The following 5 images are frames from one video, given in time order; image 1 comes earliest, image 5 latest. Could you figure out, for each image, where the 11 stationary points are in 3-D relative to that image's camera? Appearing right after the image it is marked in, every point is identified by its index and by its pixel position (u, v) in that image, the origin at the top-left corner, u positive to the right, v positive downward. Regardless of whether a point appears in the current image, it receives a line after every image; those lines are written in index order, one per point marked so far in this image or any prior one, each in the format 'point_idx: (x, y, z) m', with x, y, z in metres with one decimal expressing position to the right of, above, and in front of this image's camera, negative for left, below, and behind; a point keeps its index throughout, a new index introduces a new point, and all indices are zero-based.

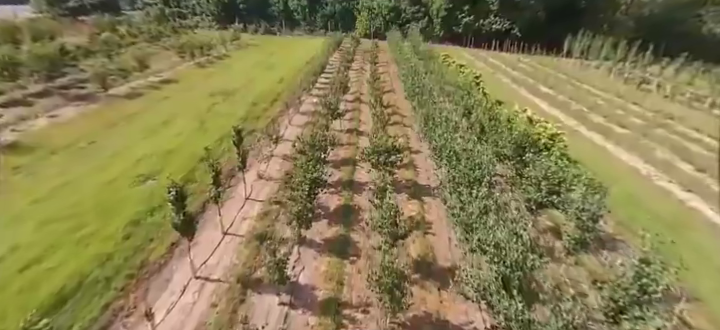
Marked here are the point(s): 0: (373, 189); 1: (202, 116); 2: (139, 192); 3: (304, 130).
0: (+0.5, -1.0, +13.9) m
1: (-9.7, +3.0, +20.0) m
2: (-8.2, -1.0, +12.2) m
3: (-3.4, +2.0, +19.7) m
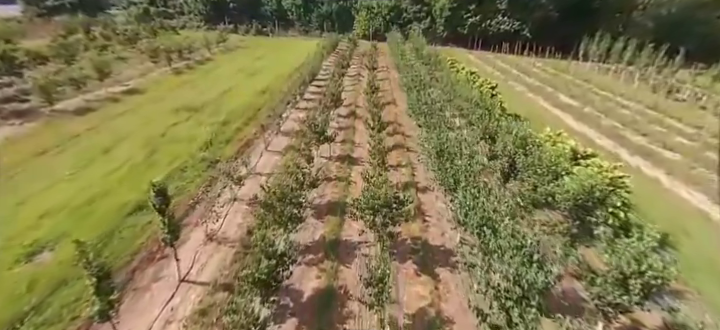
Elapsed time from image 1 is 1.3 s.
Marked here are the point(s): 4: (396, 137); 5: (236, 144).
0: (+0.2, -2.8, +9.9) m
1: (-10.1, +1.2, +16.0) m
2: (-8.6, -2.8, +8.2) m
3: (-3.8, +0.2, +15.7) m
4: (+2.2, +1.6, +19.6) m
5: (-6.2, +1.1, +16.5) m
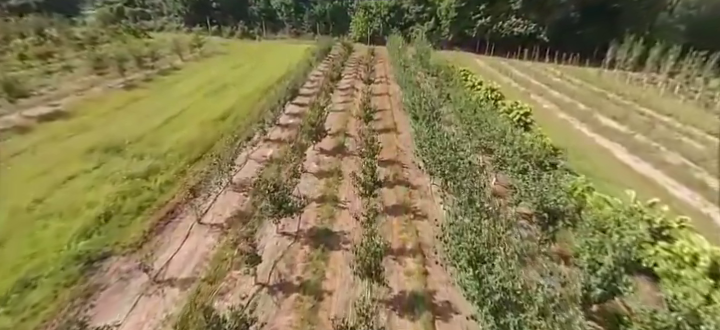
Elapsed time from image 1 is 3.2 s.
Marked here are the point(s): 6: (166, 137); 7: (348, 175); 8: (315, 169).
0: (-0.4, -5.6, +4.1) m
1: (-10.6, -1.5, +10.2) m
2: (-9.2, -5.5, +2.4) m
3: (-4.3, -2.5, +10.0) m
4: (+1.6, -1.1, +13.8) m
5: (-6.8, -1.7, +10.7) m
6: (-9.6, +1.3, +16.2) m
7: (-0.6, -0.5, +14.9) m
8: (-2.1, -0.2, +15.3) m
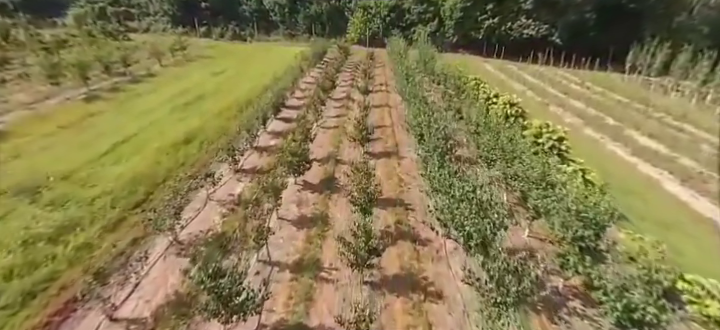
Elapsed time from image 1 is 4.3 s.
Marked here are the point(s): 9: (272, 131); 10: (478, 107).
0: (-0.7, -7.2, +0.6) m
1: (-10.9, -3.1, +6.8) m
2: (-9.5, -7.1, -1.1) m
3: (-4.7, -4.1, +6.5) m
4: (+1.3, -2.7, +10.4) m
5: (-7.1, -3.3, +7.2) m
6: (-9.9, -0.3, +12.7) m
7: (-0.9, -2.1, +11.4) m
8: (-2.4, -1.8, +11.9) m
9: (-5.1, +2.0, +18.3) m
10: (+6.5, +3.3, +18.0) m
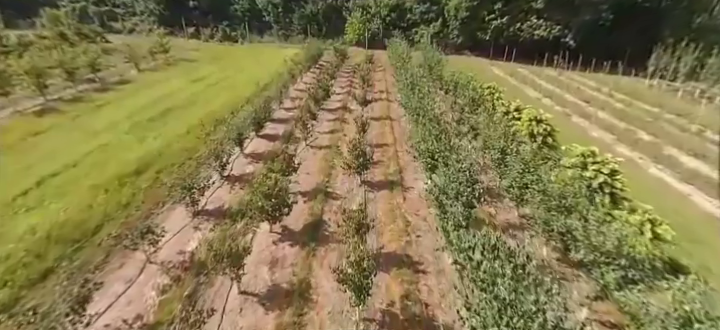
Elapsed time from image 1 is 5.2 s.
0: (-0.9, -8.6, -2.6) m
1: (-11.1, -4.5, +3.6) m
2: (-9.7, -8.5, -4.3) m
3: (-4.8, -5.5, +3.3) m
4: (+1.1, -4.1, +7.1) m
5: (-7.3, -4.7, +4.0) m
6: (-10.1, -1.7, +9.5) m
7: (-1.1, -3.5, +8.2) m
8: (-2.6, -3.2, +8.7) m
9: (-5.2, +0.6, +15.1) m
10: (+6.3, +1.9, +14.8) m
